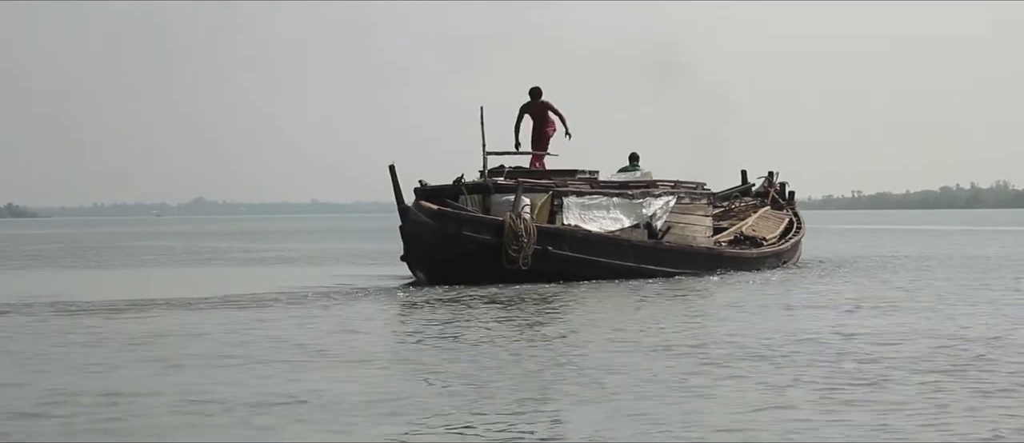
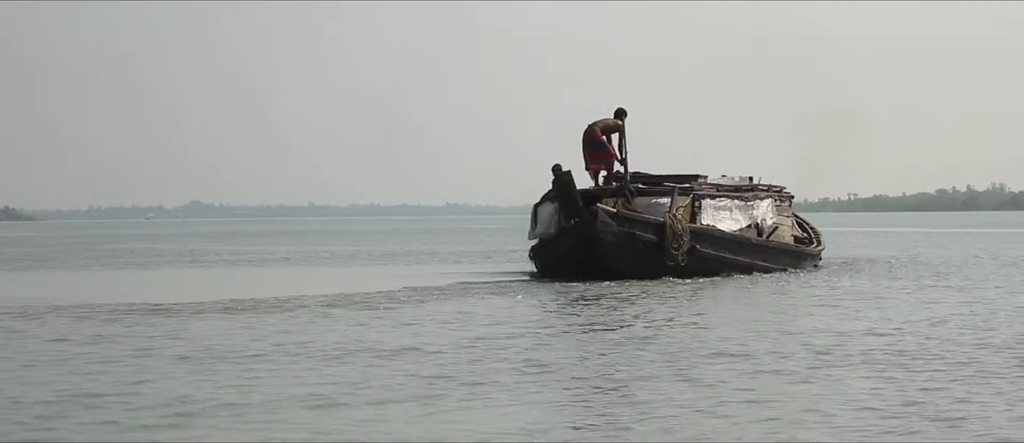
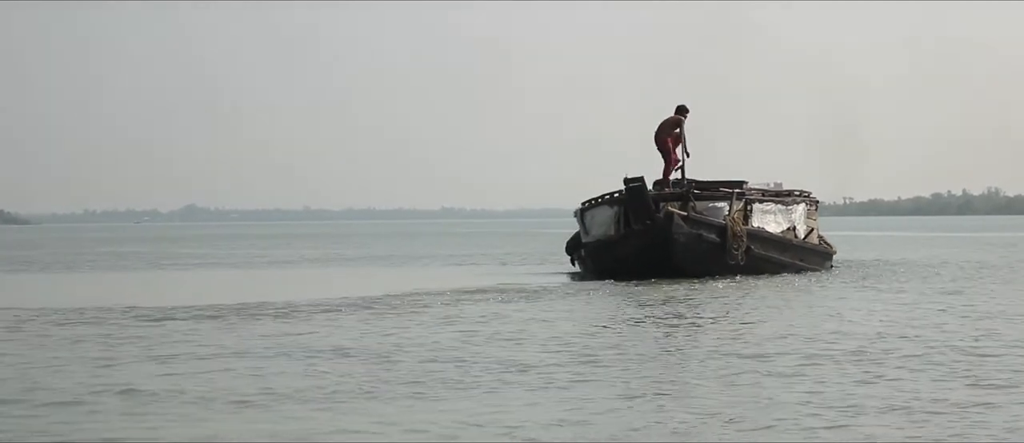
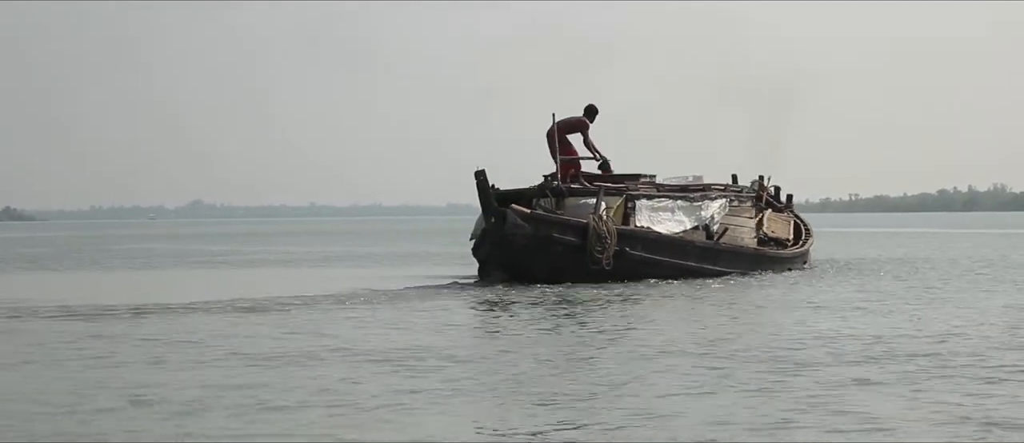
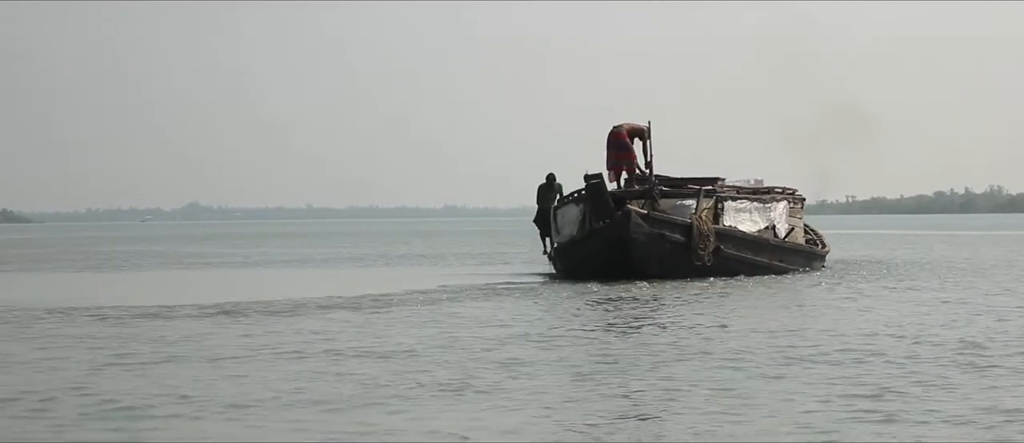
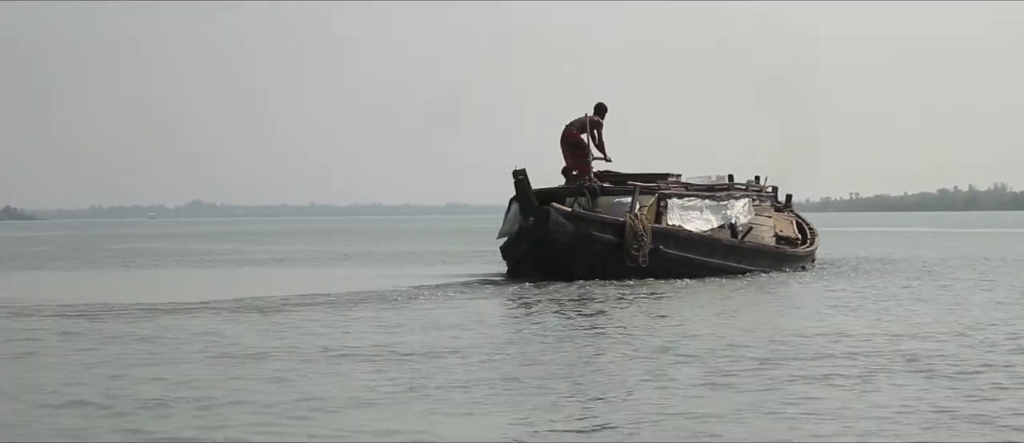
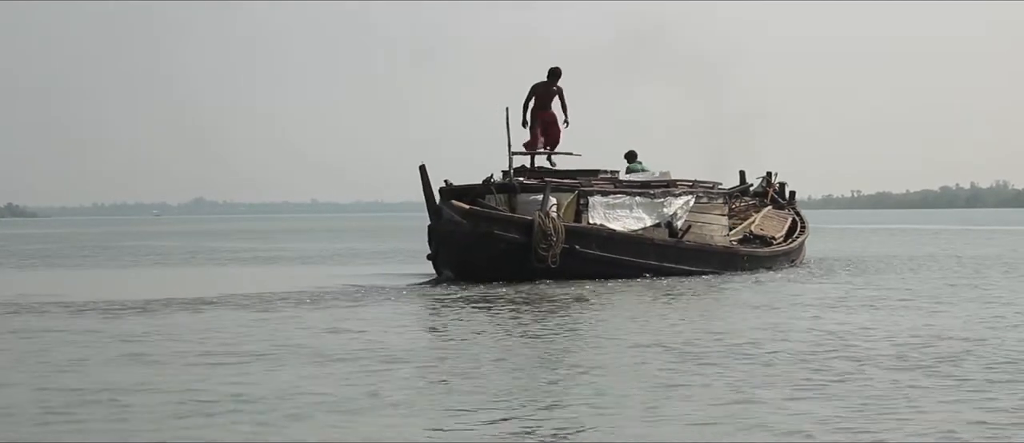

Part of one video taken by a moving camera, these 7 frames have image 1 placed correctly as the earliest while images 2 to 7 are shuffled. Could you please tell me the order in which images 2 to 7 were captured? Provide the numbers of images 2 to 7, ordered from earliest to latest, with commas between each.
7, 4, 6, 2, 5, 3
